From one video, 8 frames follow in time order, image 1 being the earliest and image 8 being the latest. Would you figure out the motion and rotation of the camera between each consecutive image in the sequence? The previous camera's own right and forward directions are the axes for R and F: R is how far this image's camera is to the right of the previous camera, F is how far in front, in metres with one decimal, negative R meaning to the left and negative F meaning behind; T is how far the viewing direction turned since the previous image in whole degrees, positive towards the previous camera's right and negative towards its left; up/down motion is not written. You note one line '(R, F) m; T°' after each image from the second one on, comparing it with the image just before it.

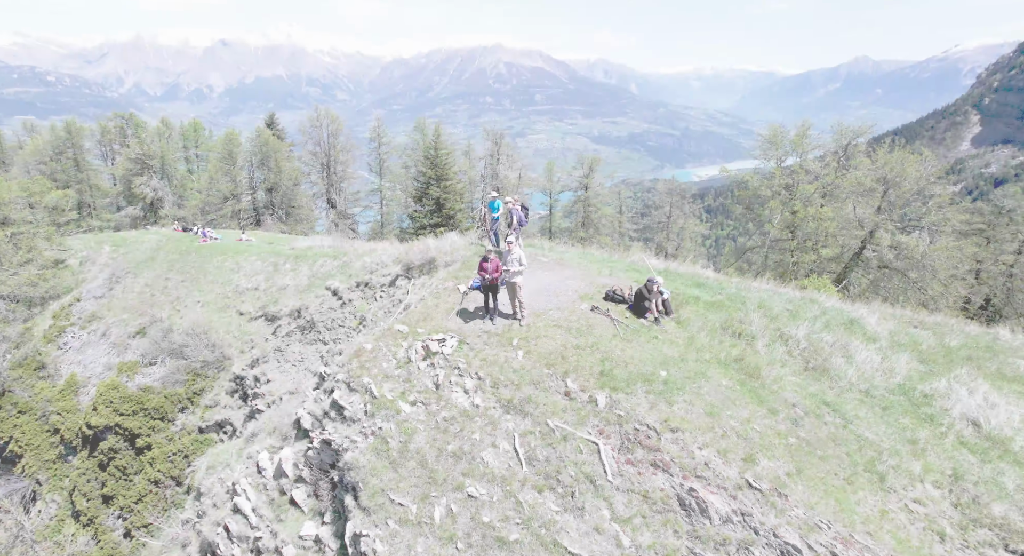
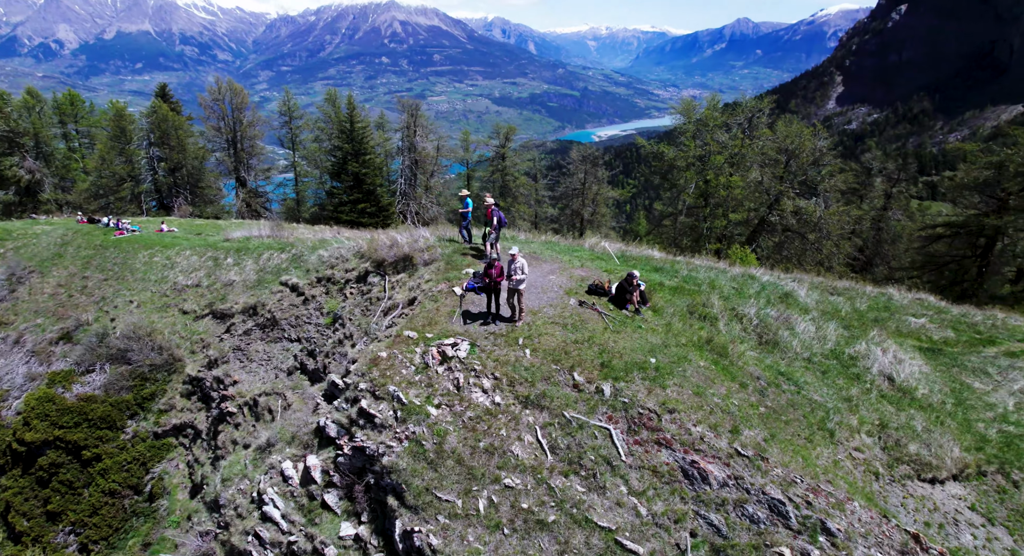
(-1.4, -0.6) m; +8°
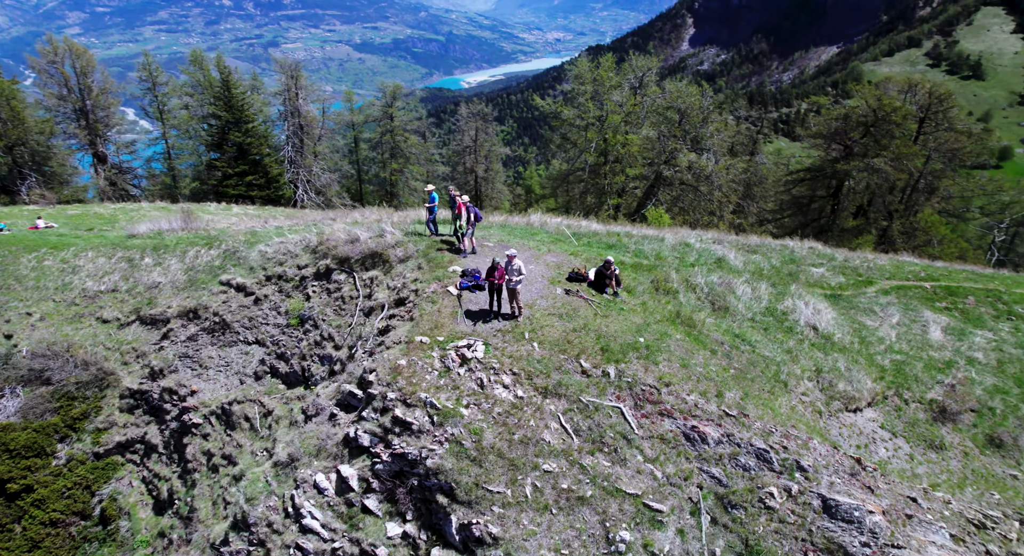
(-1.9, -0.4) m; +10°
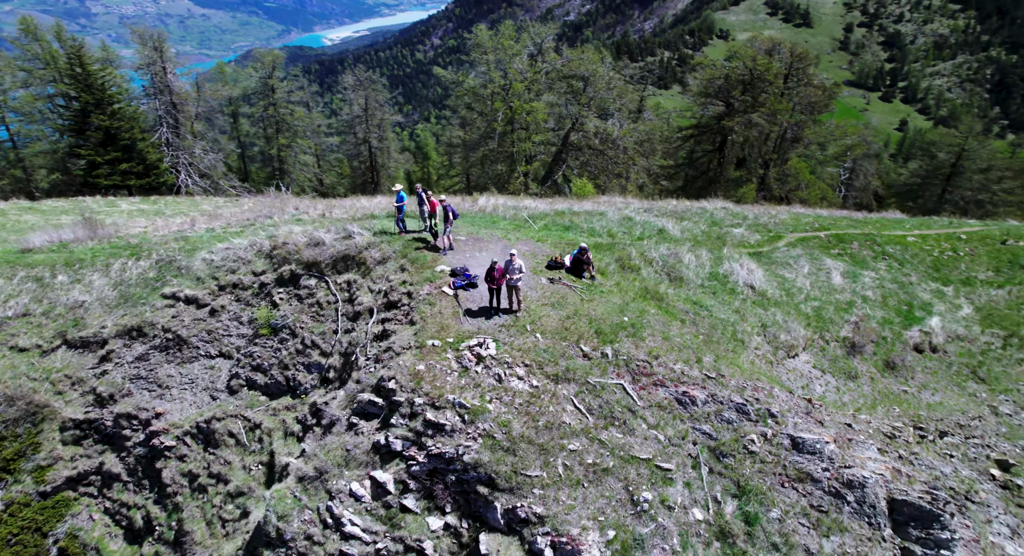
(-1.8, -0.5) m; +9°
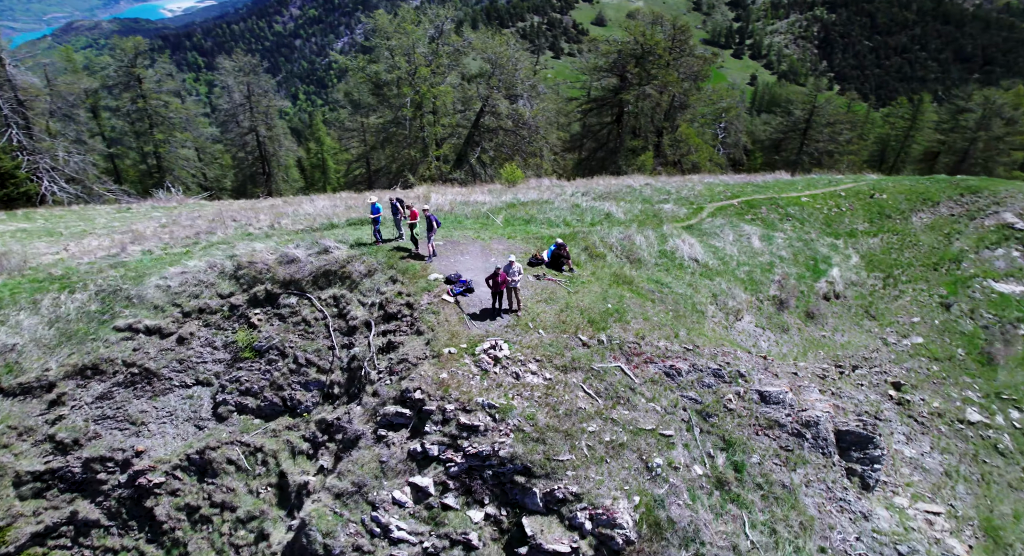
(-1.9, -0.7) m; +9°
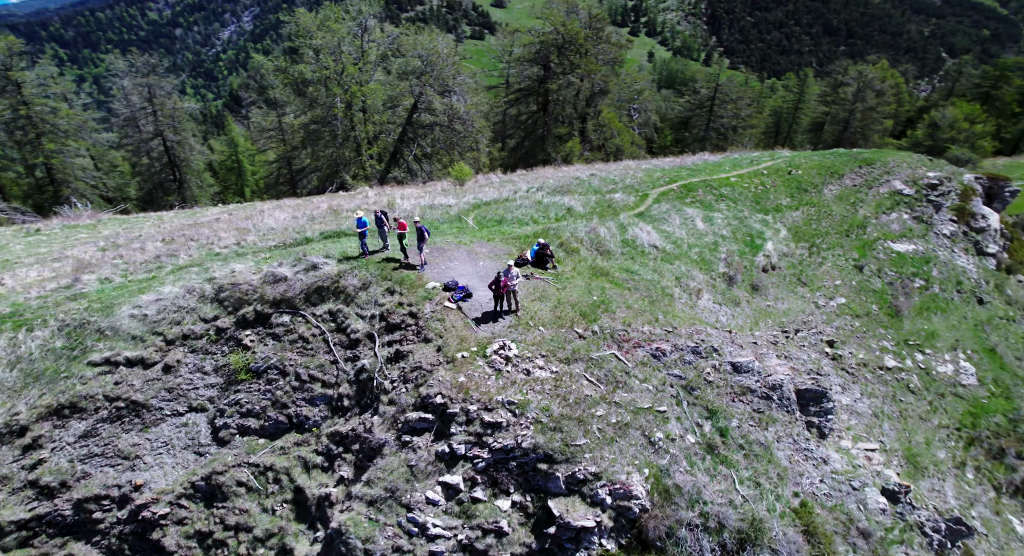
(-1.5, -0.8) m; +7°
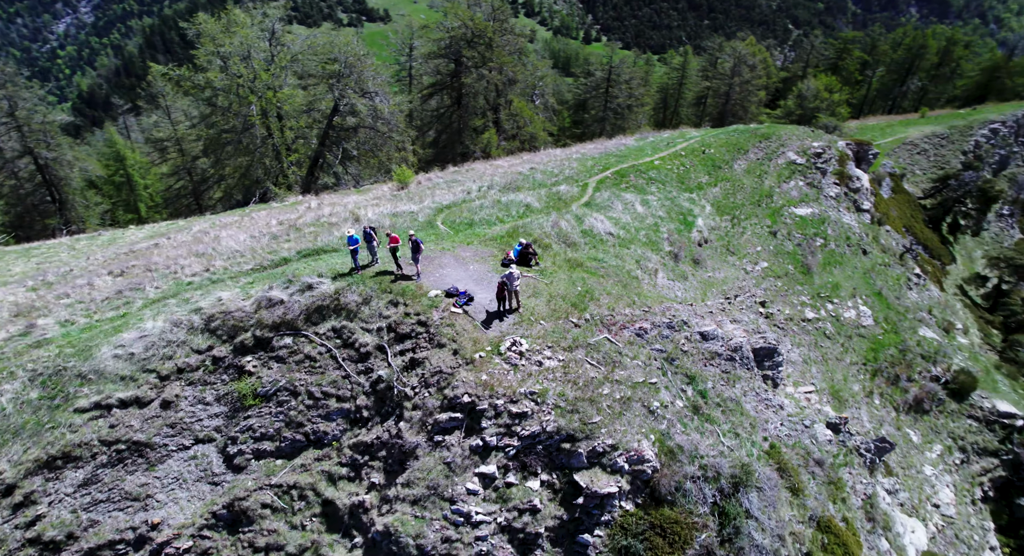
(-1.9, -1.1) m; +8°
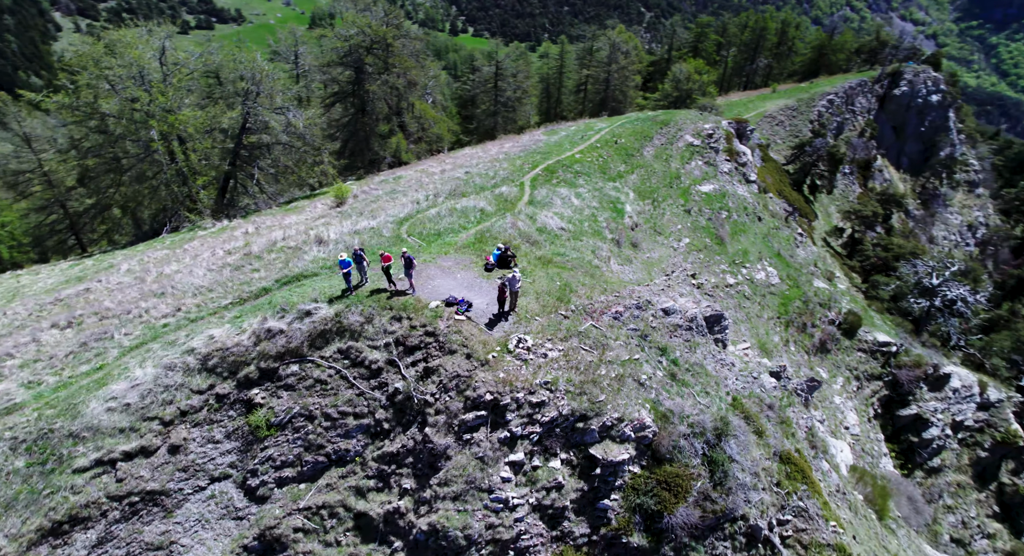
(-2.2, -1.3) m; +9°
